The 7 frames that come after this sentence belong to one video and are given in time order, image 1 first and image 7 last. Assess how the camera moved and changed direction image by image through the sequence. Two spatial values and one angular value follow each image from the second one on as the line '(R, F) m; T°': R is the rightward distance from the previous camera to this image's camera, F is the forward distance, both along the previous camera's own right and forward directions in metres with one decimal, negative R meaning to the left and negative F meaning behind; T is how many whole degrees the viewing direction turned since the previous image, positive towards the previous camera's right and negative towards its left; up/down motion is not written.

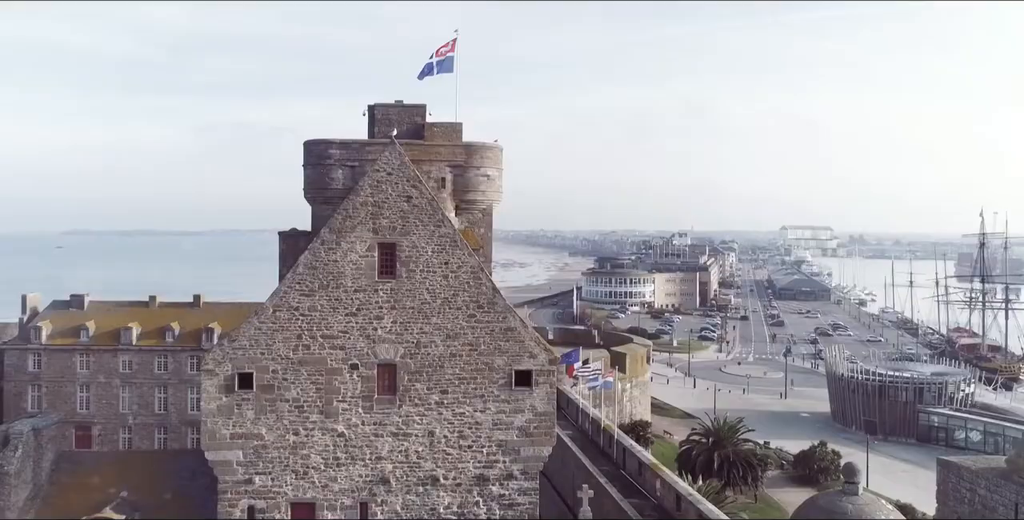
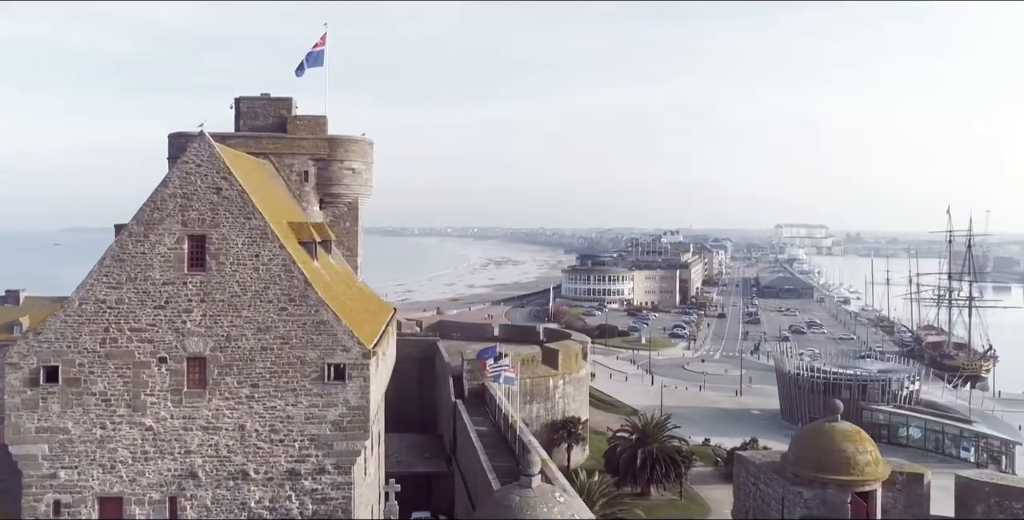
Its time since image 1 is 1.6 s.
(+3.3, +0.1) m; 0°
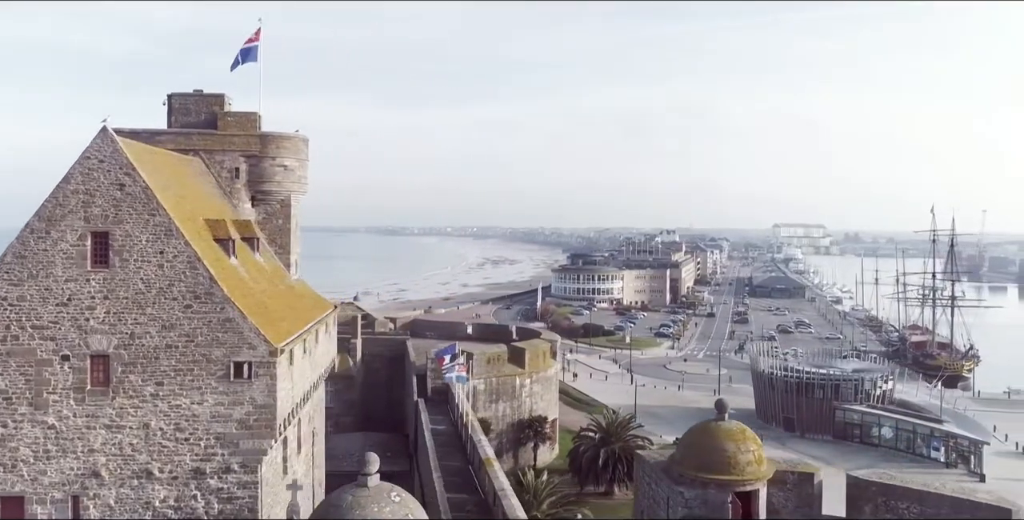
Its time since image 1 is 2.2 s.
(+1.6, +0.1) m; 0°
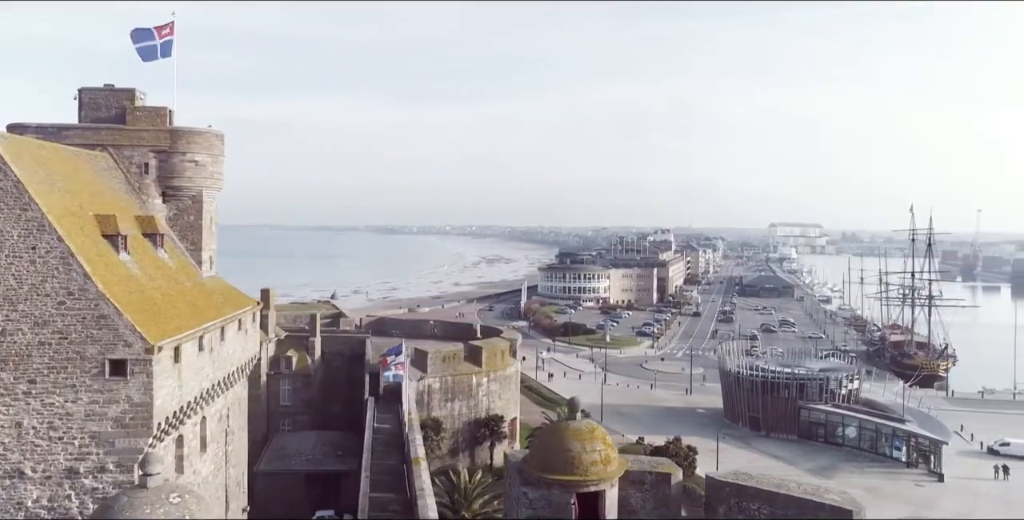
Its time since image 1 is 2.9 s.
(+2.1, +0.2) m; 0°
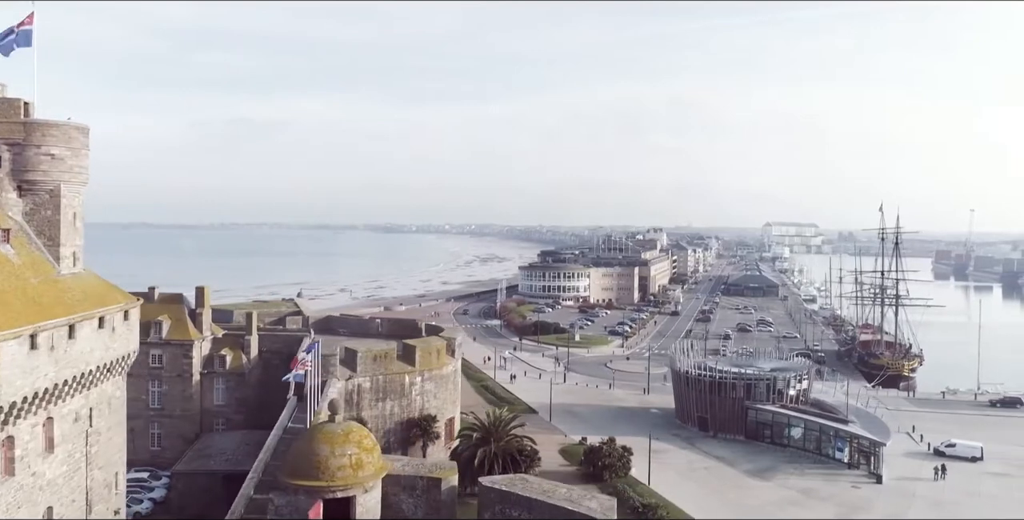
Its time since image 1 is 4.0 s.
(+3.2, +0.5) m; 0°
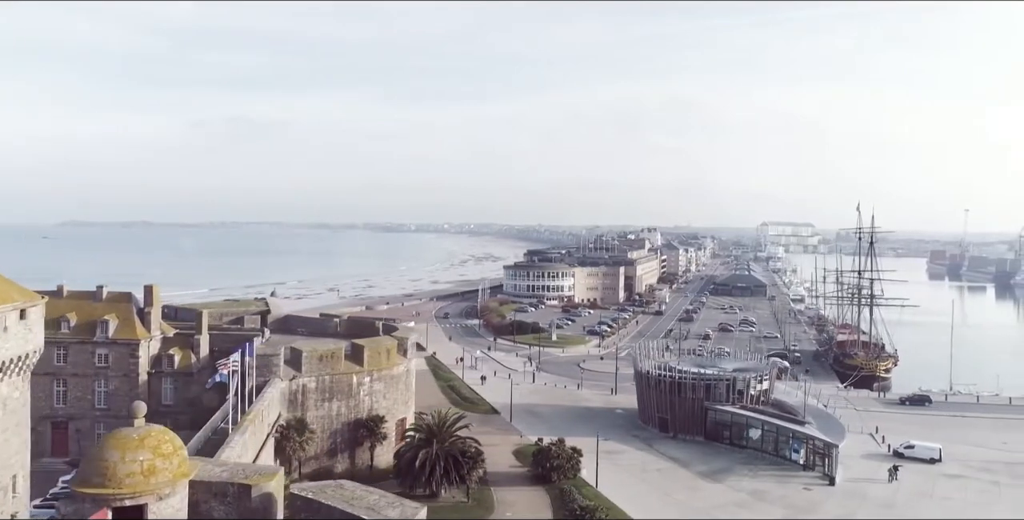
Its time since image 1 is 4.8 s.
(+2.4, +0.4) m; 0°
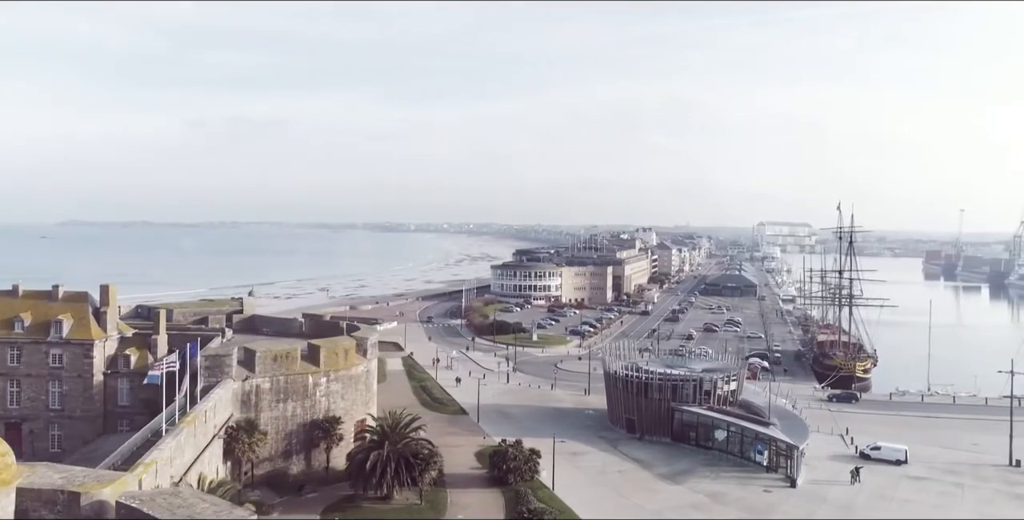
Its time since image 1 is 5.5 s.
(+2.0, +0.4) m; 0°
